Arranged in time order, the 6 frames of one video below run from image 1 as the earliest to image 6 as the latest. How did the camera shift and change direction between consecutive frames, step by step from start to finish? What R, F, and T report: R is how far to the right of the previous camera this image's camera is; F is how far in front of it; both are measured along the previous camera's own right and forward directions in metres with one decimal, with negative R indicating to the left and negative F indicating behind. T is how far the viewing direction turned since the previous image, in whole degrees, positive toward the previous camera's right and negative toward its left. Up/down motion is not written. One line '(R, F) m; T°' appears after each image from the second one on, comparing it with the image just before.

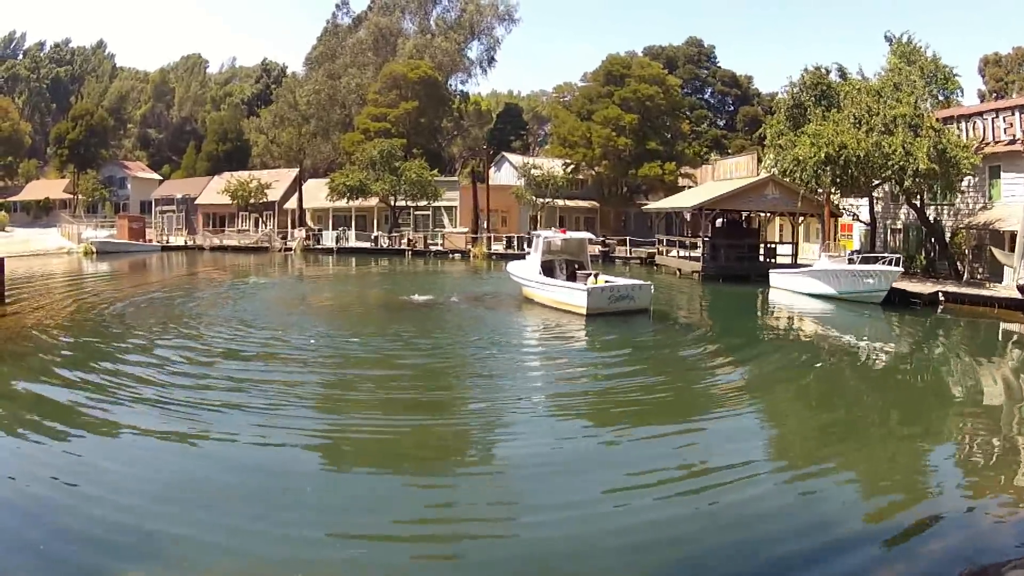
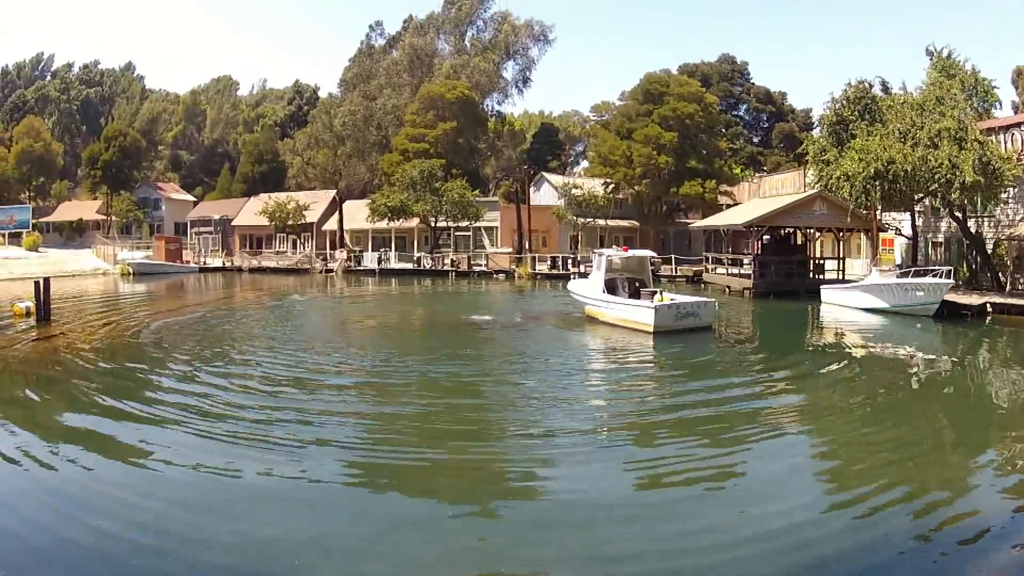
(-0.9, +0.2) m; -1°
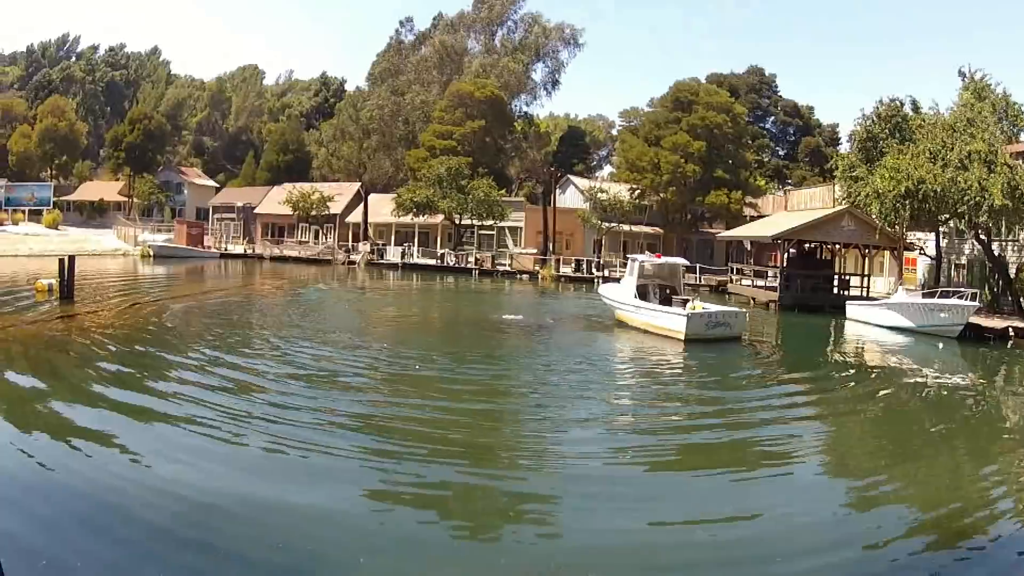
(-0.5, 0.0) m; 0°
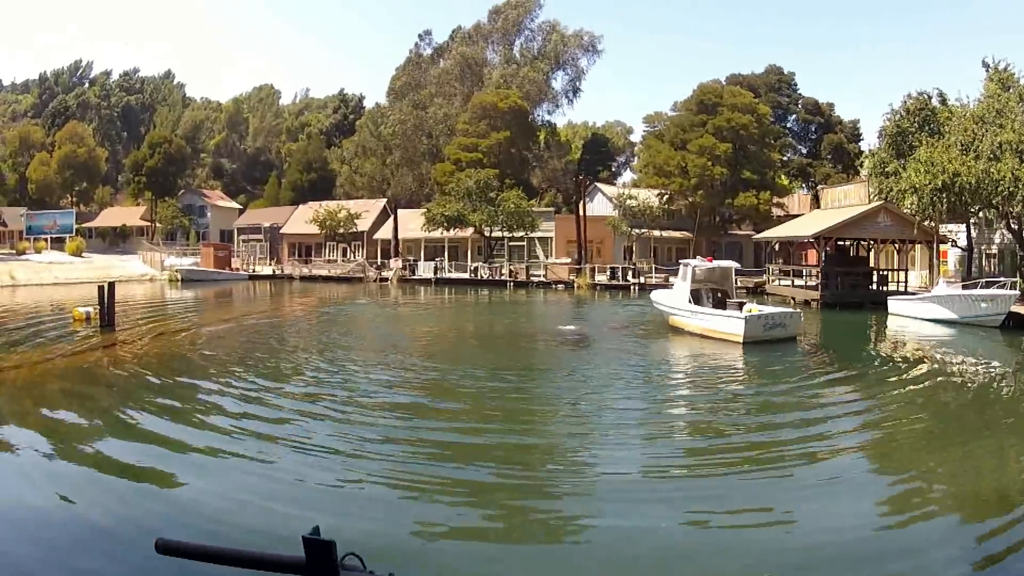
(-0.8, +0.1) m; -1°
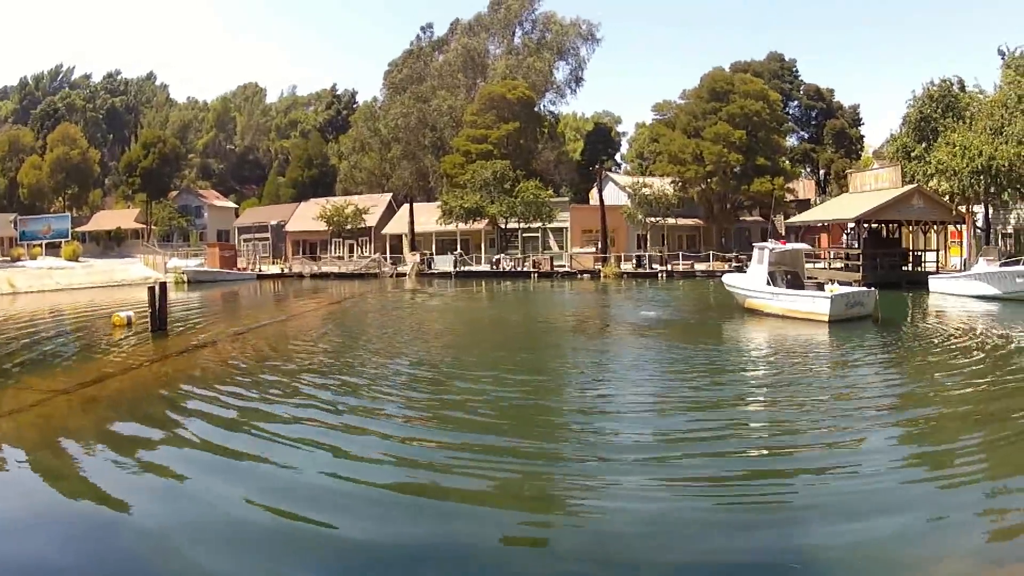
(-1.5, +0.3) m; +2°
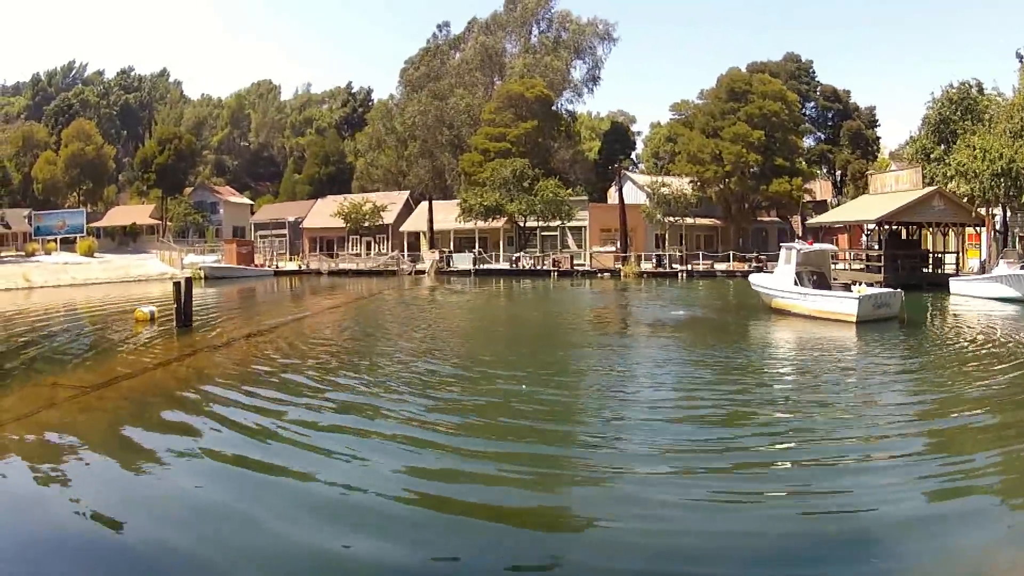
(-0.4, 0.0) m; 0°
